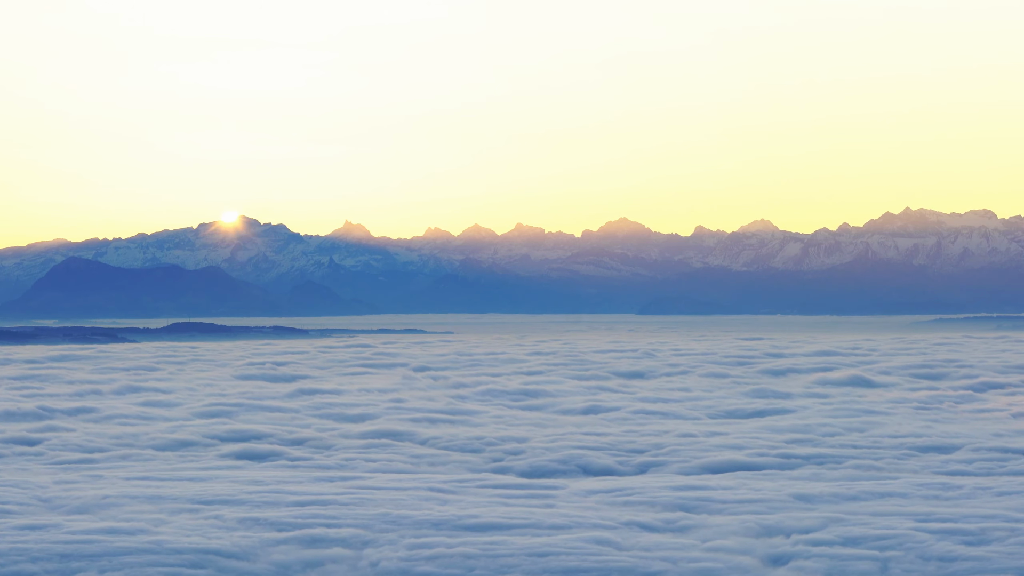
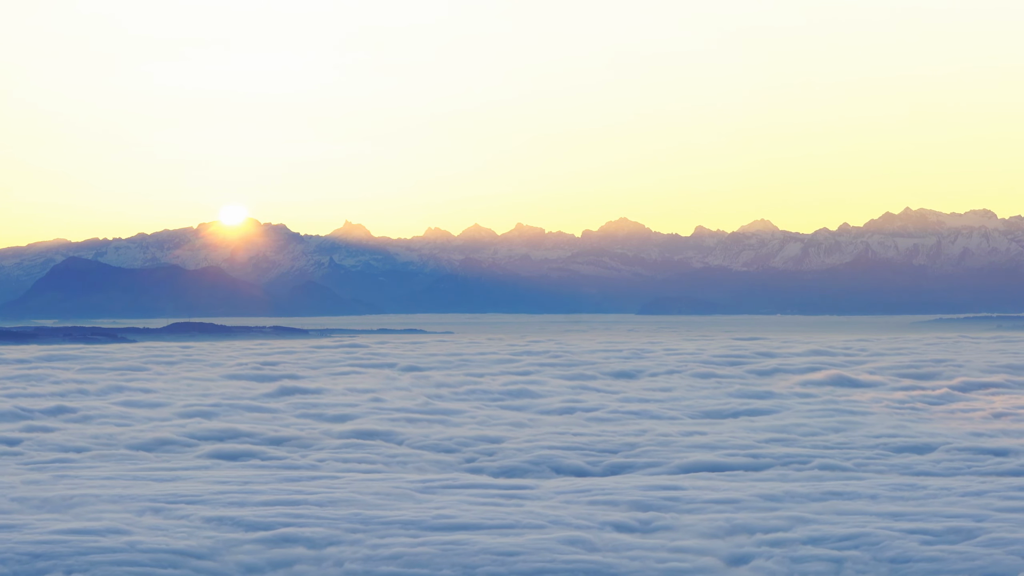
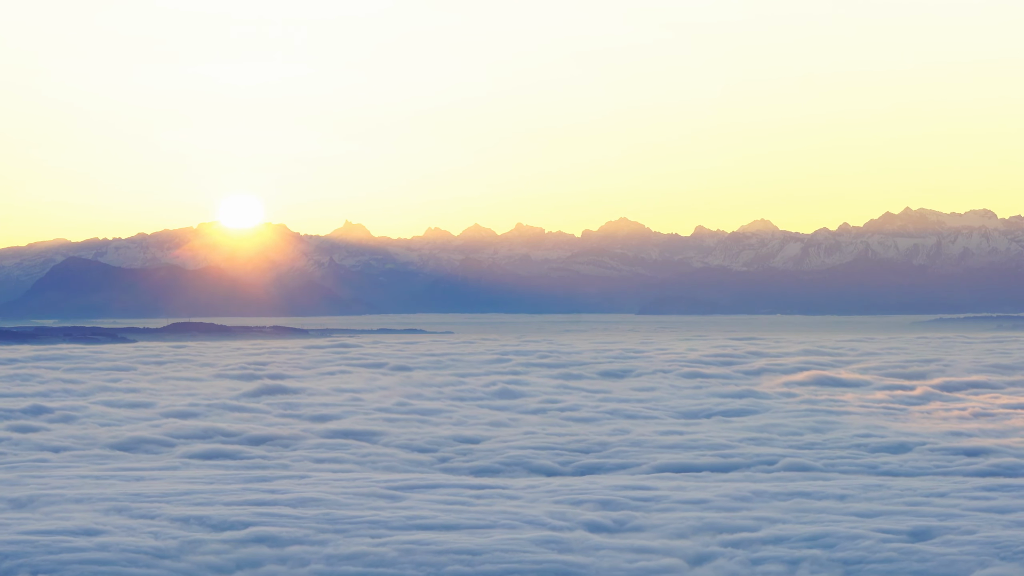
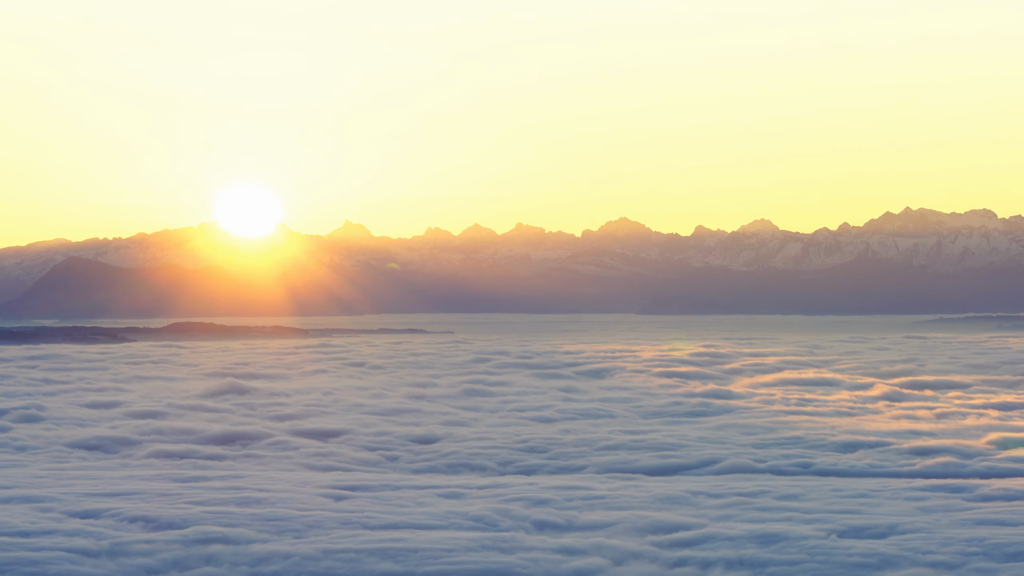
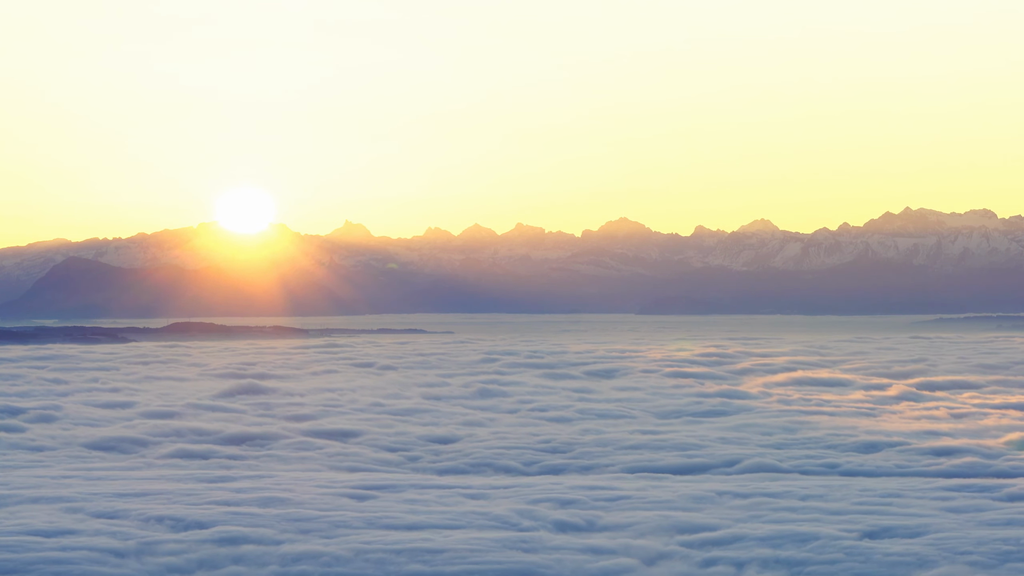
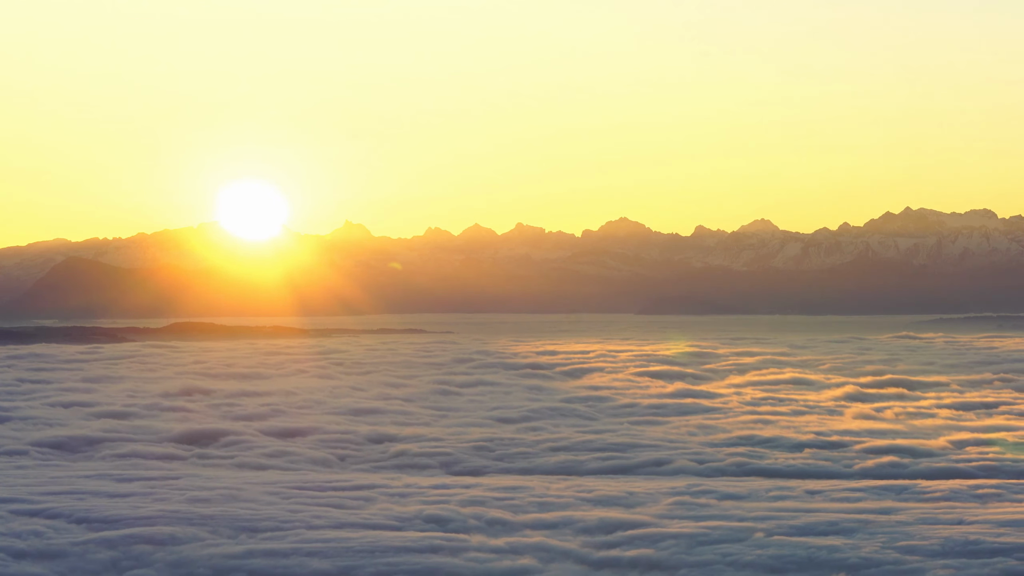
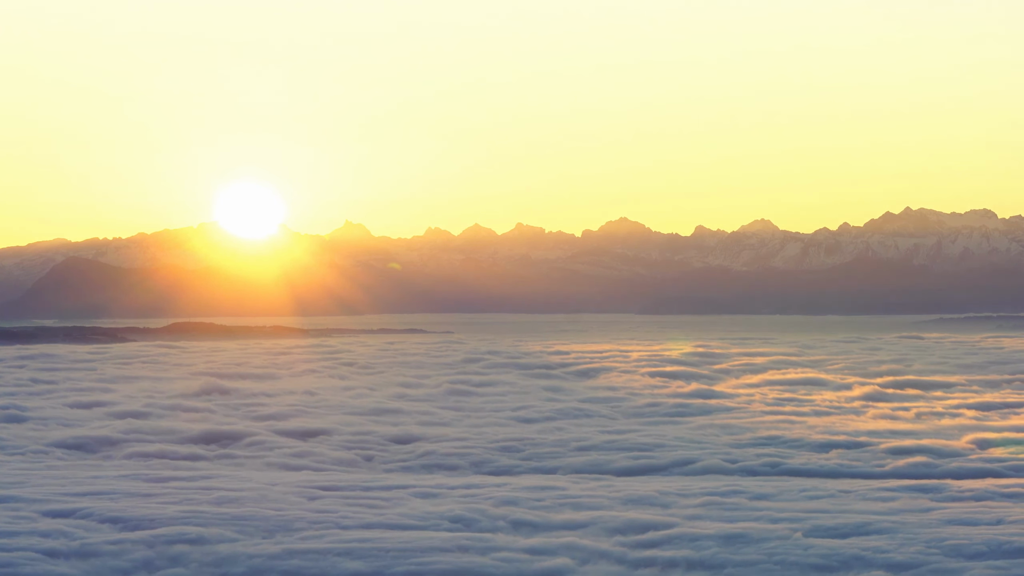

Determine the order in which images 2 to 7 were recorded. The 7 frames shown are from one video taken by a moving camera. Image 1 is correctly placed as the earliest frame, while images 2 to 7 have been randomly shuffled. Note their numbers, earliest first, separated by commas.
2, 3, 5, 4, 7, 6
